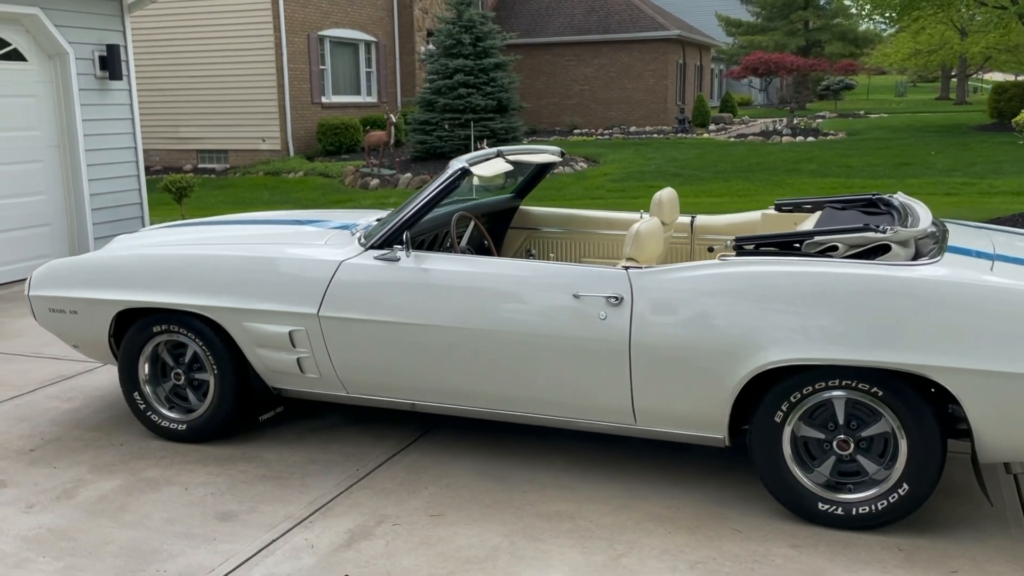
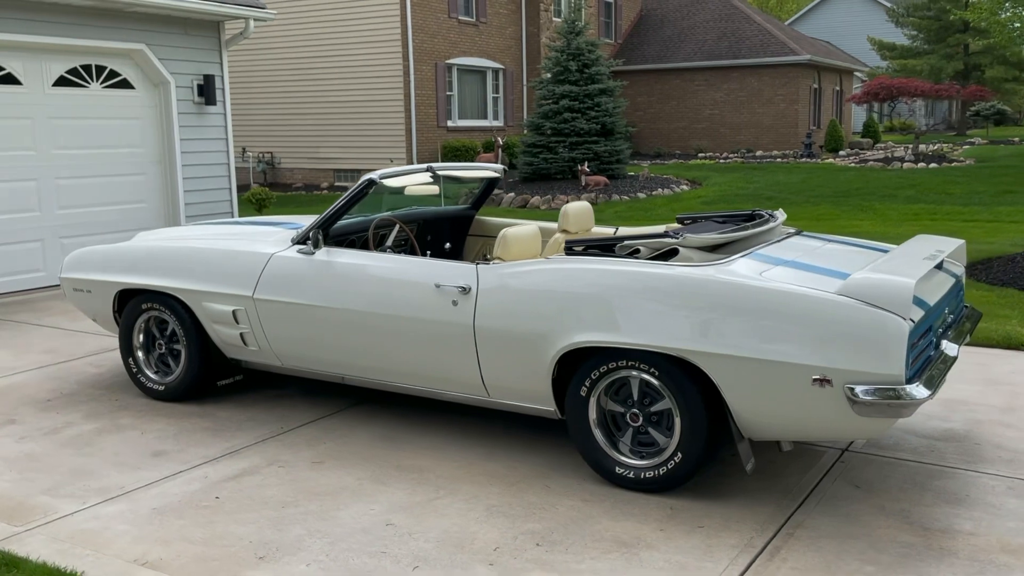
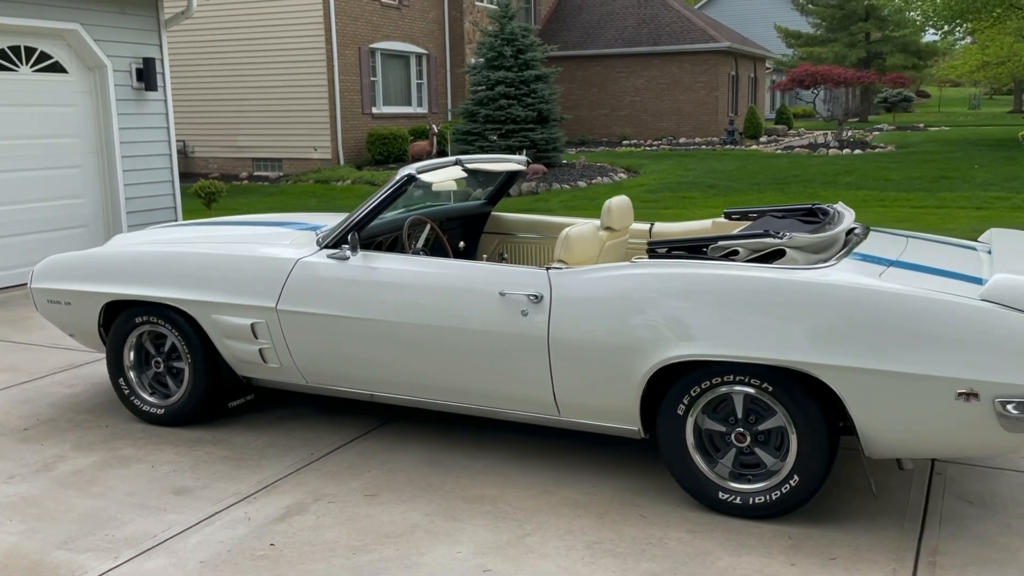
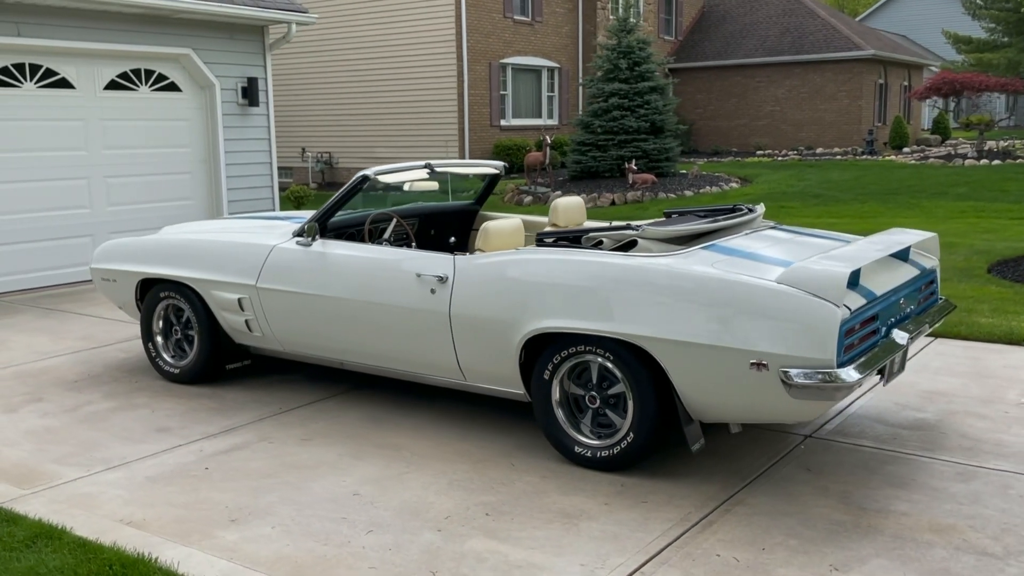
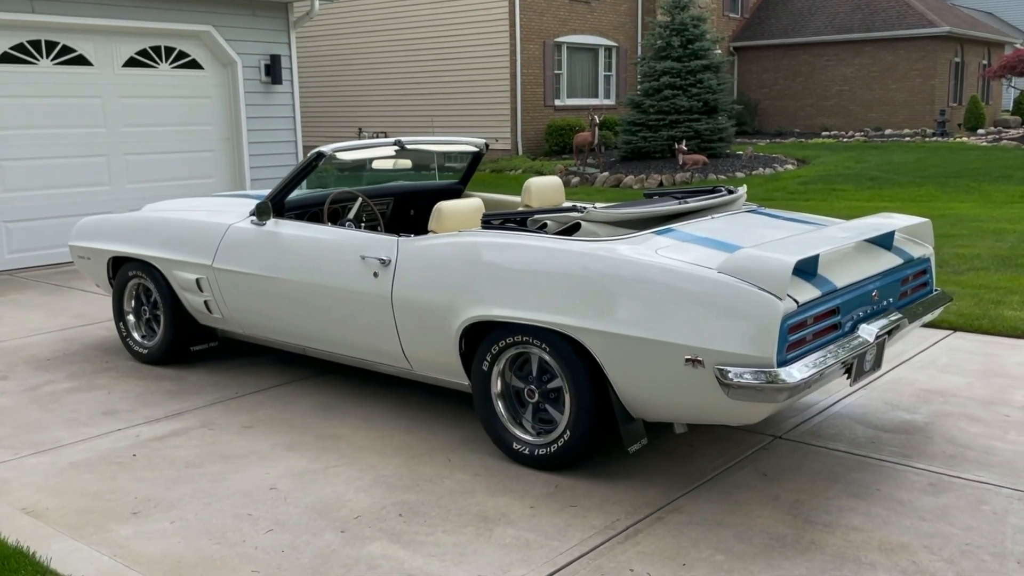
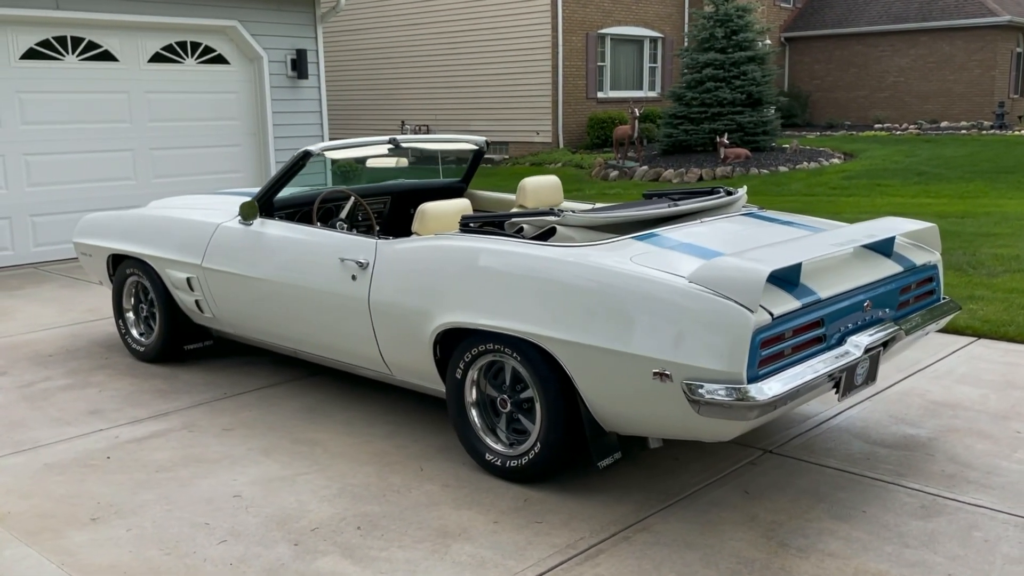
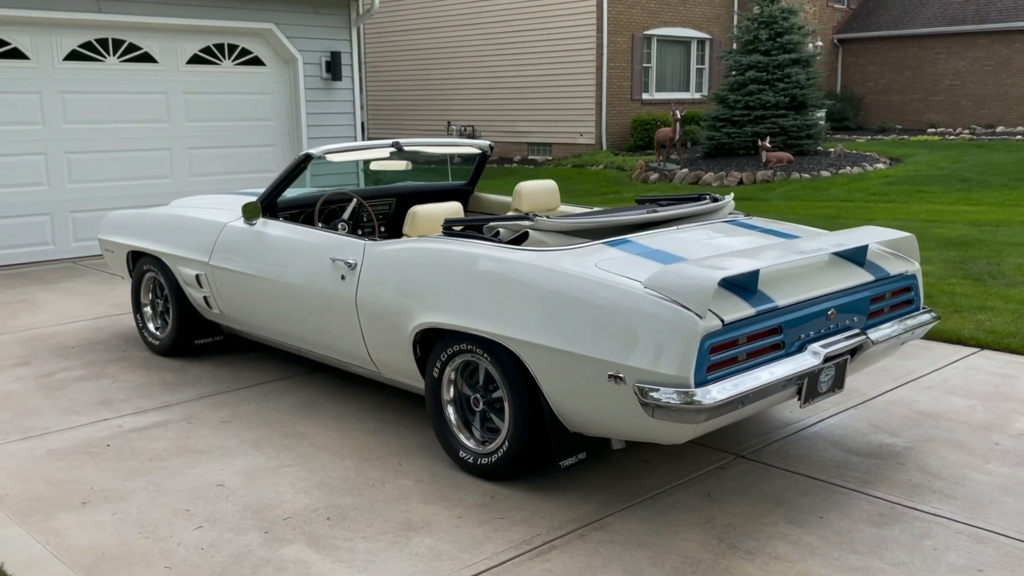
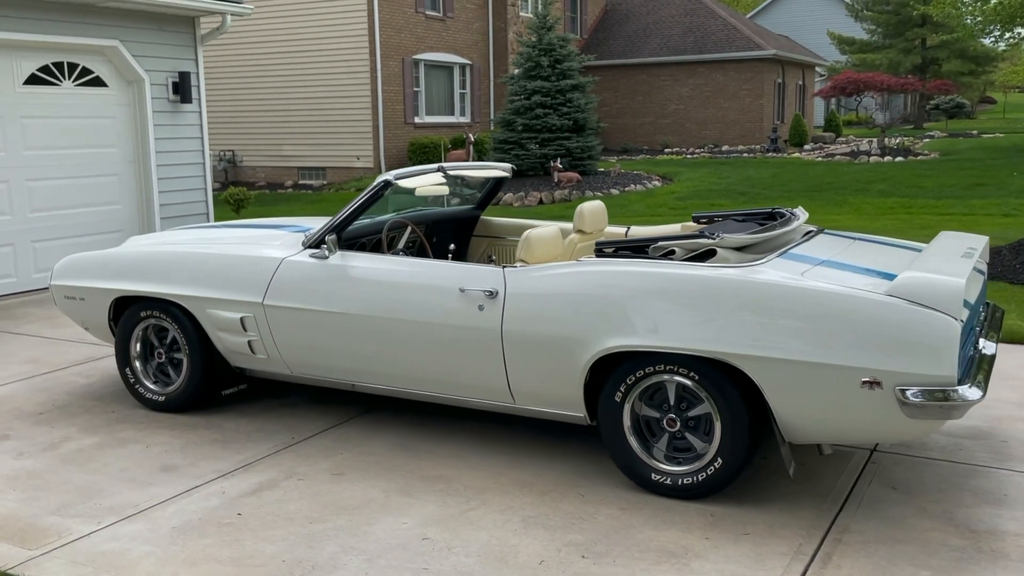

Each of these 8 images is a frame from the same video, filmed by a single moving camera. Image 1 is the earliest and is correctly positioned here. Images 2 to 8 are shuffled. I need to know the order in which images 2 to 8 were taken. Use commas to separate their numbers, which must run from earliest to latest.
3, 8, 2, 4, 5, 6, 7
